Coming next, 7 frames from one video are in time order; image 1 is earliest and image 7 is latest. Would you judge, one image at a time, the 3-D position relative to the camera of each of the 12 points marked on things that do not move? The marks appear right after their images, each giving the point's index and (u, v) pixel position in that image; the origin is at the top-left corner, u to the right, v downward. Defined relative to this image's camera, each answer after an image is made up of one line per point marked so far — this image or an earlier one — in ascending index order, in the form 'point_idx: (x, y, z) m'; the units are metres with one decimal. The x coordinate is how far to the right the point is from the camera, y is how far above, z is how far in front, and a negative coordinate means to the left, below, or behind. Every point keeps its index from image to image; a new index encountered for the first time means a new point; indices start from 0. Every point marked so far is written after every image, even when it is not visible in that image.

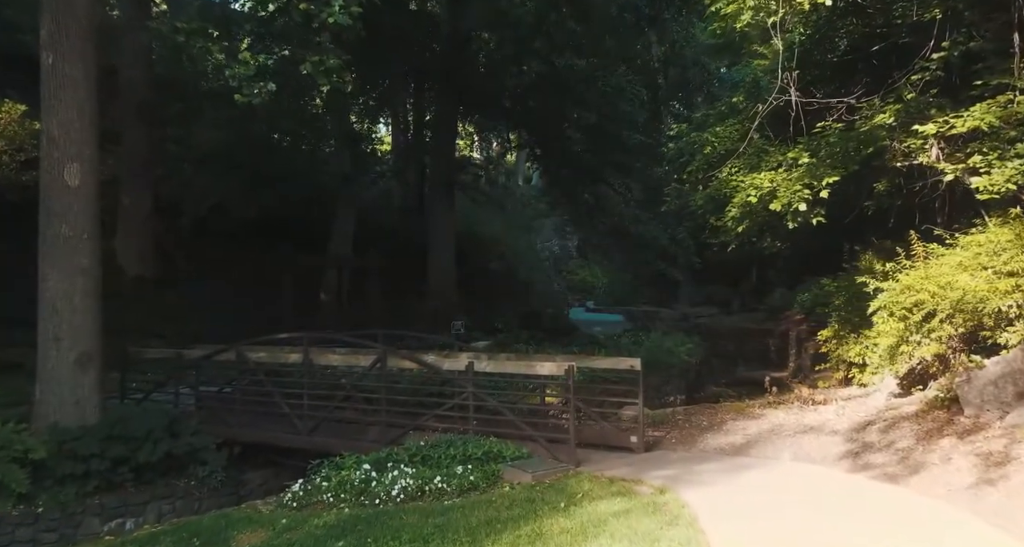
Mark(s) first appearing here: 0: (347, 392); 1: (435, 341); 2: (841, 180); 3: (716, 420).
0: (-1.4, -1.0, +6.5) m
1: (-0.8, -0.7, +8.2) m
2: (+2.8, +0.8, +6.9) m
3: (+1.7, -1.2, +6.5) m
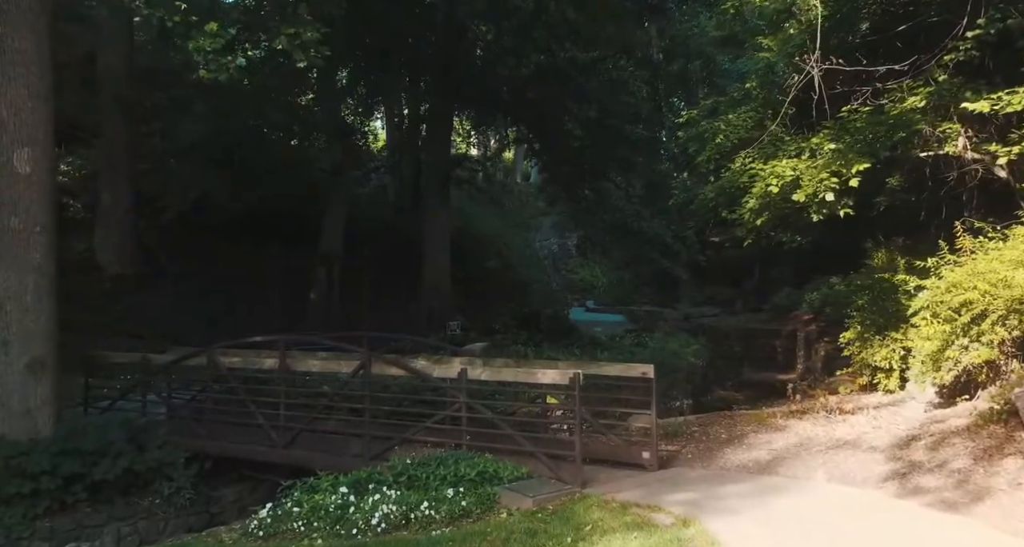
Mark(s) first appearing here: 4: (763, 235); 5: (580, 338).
0: (-1.4, -0.9, +5.9) m
1: (-0.8, -0.7, +7.6) m
2: (+2.8, +0.8, +6.3) m
3: (+1.6, -1.2, +5.9) m
4: (+2.6, +0.4, +8.2) m
5: (+1.3, -1.2, +14.8) m
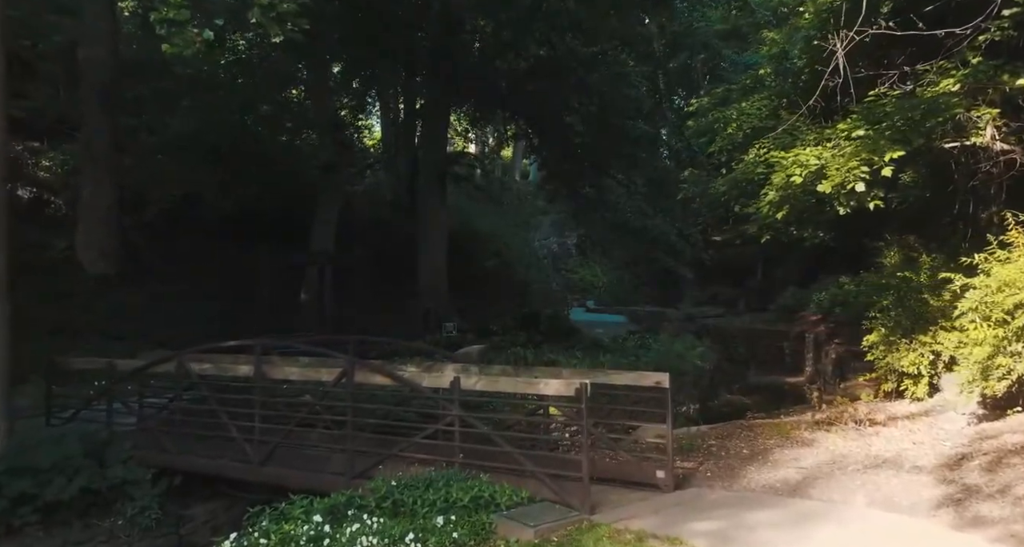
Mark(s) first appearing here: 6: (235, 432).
0: (-1.4, -0.9, +5.3) m
1: (-0.8, -0.7, +7.0) m
2: (+2.8, +0.8, +5.7) m
3: (+1.6, -1.2, +5.3) m
4: (+2.6, +0.4, +7.7) m
5: (+1.3, -1.2, +14.2) m
6: (-1.9, -1.1, +5.5) m
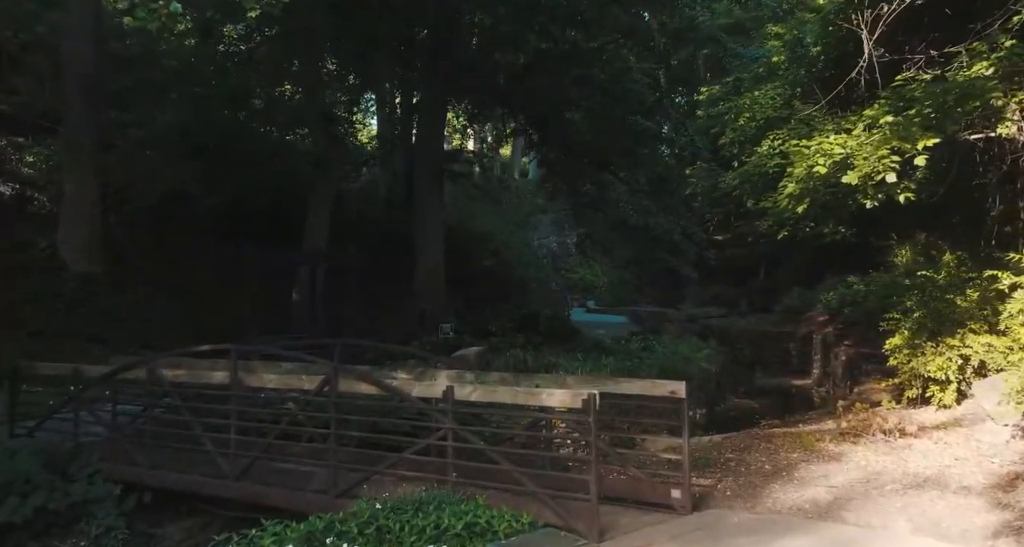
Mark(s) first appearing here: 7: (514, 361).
0: (-1.4, -0.9, +4.8) m
1: (-0.8, -0.6, +6.6) m
2: (+2.8, +0.9, +5.3) m
3: (+1.6, -1.1, +4.8) m
4: (+2.6, +0.4, +7.2) m
5: (+1.2, -1.2, +13.8) m
6: (-1.9, -1.1, +5.1) m
7: (0.0, -1.2, +10.9) m
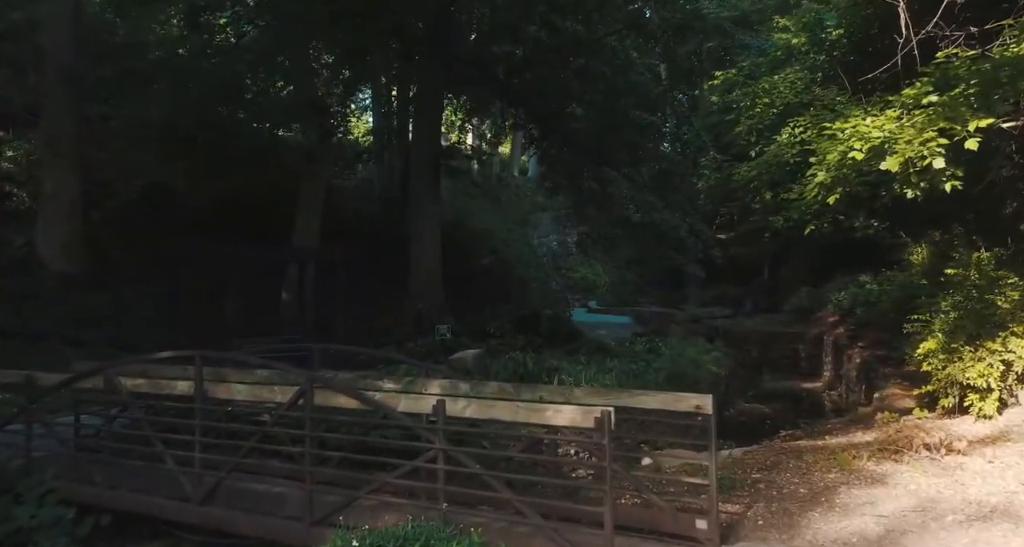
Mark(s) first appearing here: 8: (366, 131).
0: (-1.4, -0.9, +4.3) m
1: (-0.8, -0.6, +6.0) m
2: (+2.8, +0.9, +4.7) m
3: (+1.6, -1.1, +4.3) m
4: (+2.6, +0.4, +6.6) m
5: (+1.2, -1.2, +13.2) m
6: (-1.9, -1.1, +4.5) m
7: (0.0, -1.2, +10.4) m
8: (-3.3, +3.2, +17.8) m
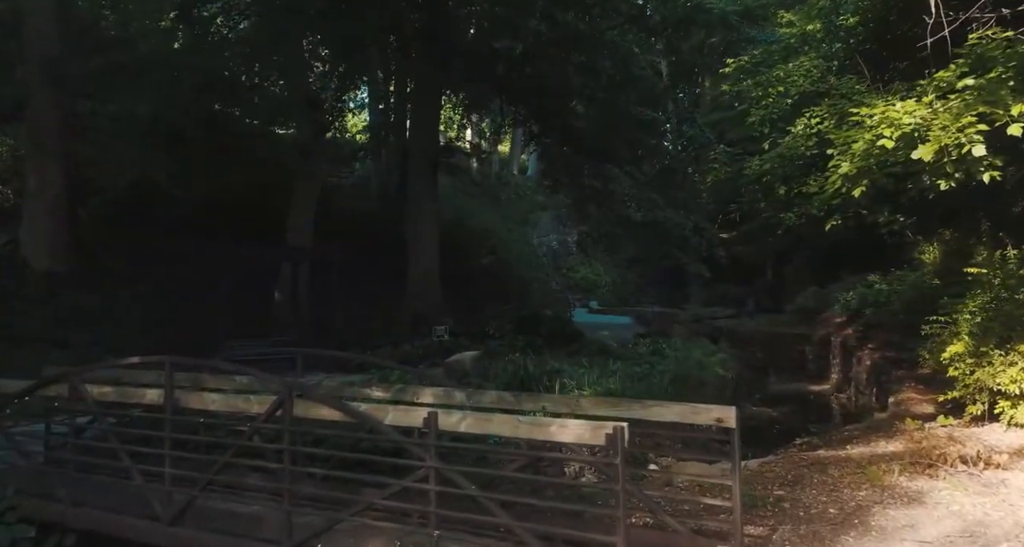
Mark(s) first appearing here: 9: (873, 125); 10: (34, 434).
0: (-1.4, -0.9, +3.9) m
1: (-0.8, -0.6, +5.6) m
2: (+2.8, +0.9, +4.3) m
3: (+1.6, -1.1, +3.9) m
4: (+2.6, +0.4, +6.2) m
5: (+1.2, -1.1, +12.8) m
6: (-1.9, -1.1, +4.1) m
7: (0.0, -1.2, +10.0) m
8: (-3.3, +3.2, +17.4) m
9: (+2.2, +0.9, +4.9) m
10: (-2.9, -1.0, +4.8) m
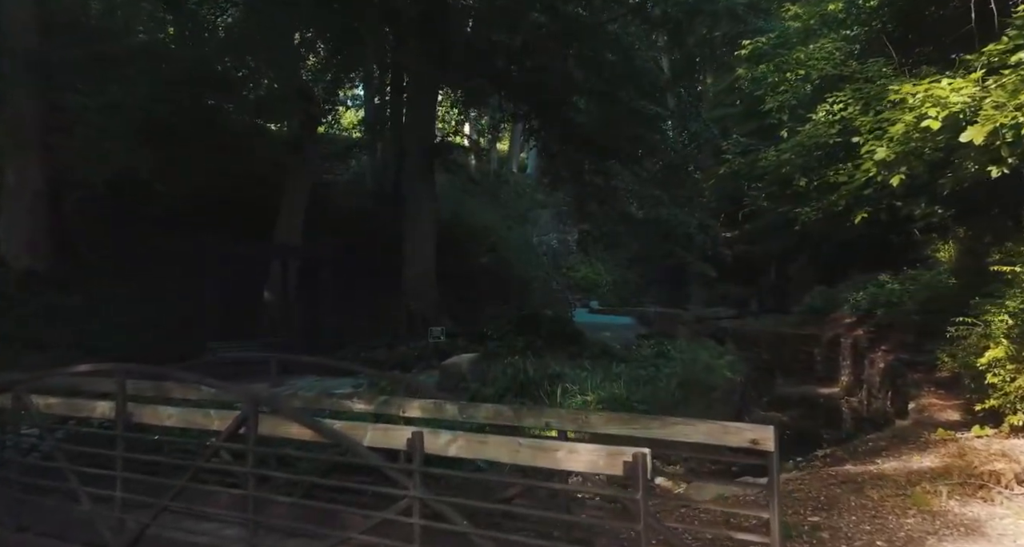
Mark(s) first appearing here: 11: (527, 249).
0: (-1.4, -0.9, +3.4) m
1: (-0.9, -0.6, +5.1) m
2: (+2.8, +0.9, +3.8) m
3: (+1.6, -1.1, +3.4) m
4: (+2.5, +0.5, +5.7) m
5: (+1.2, -1.1, +12.3) m
6: (-1.9, -1.0, +3.6) m
7: (0.0, -1.1, +9.5) m
8: (-3.3, +3.2, +16.9) m
9: (+2.2, +0.9, +4.4) m
10: (-2.9, -0.9, +4.3) m
11: (+0.4, +0.6, +18.7) m
